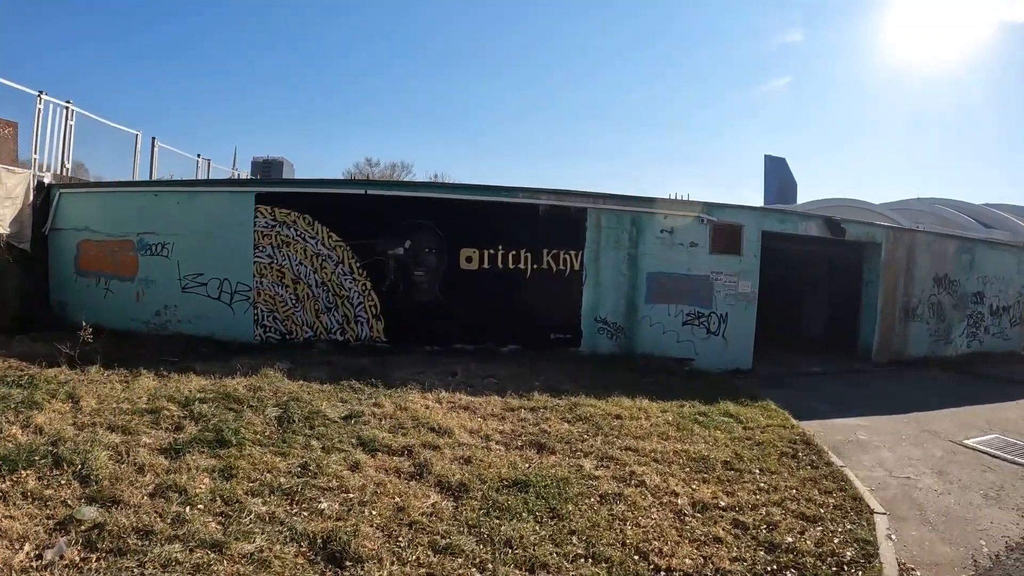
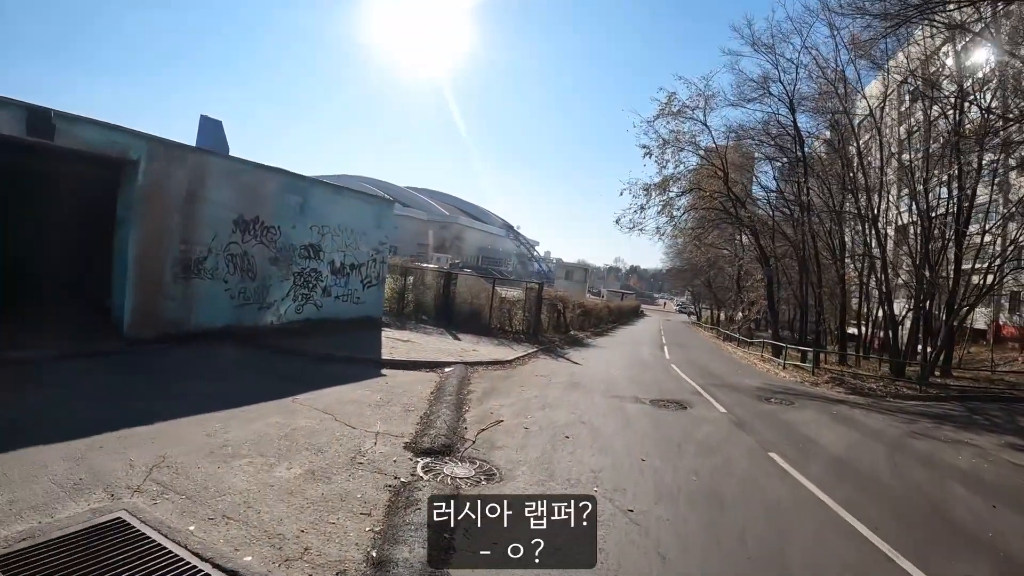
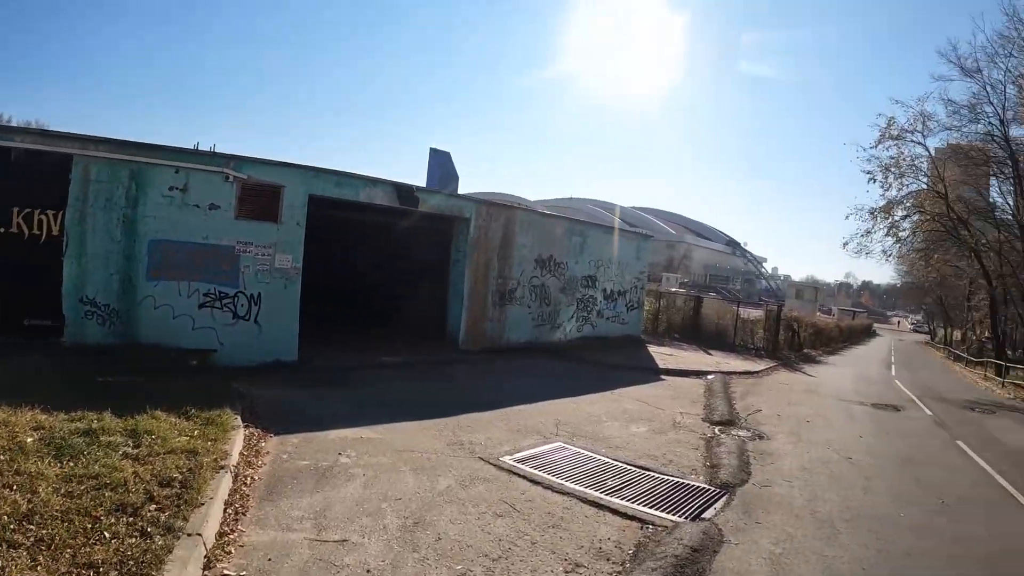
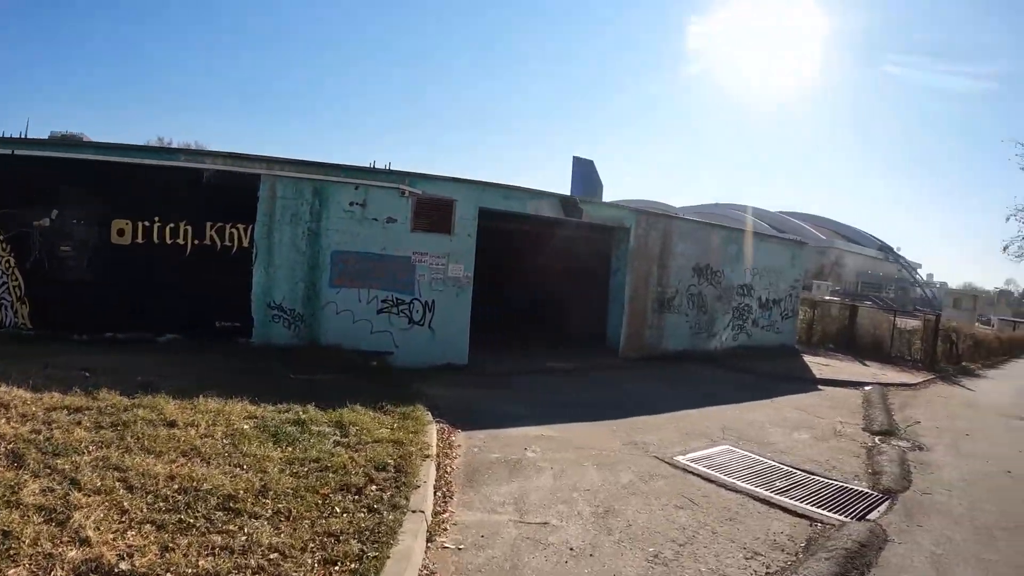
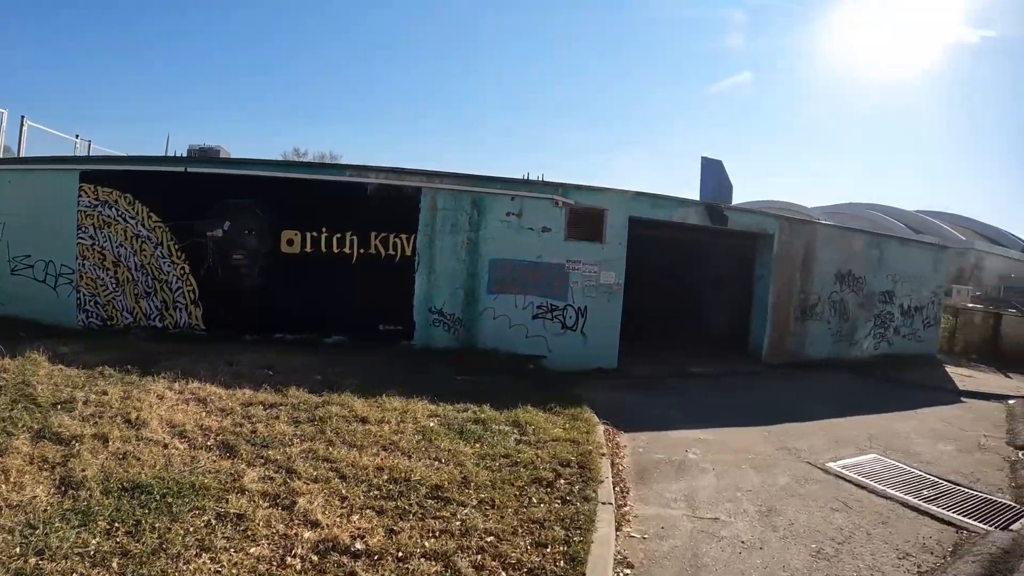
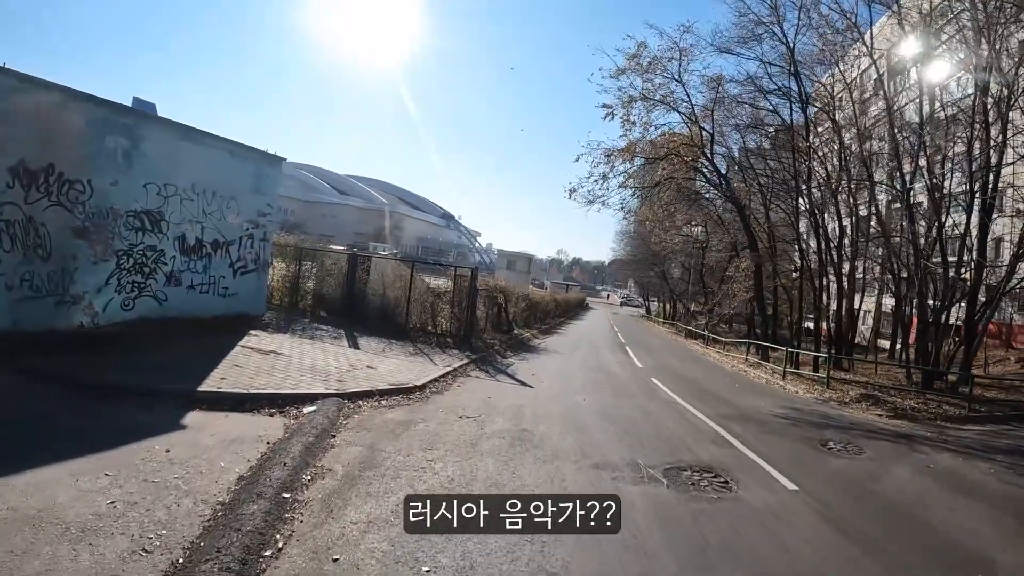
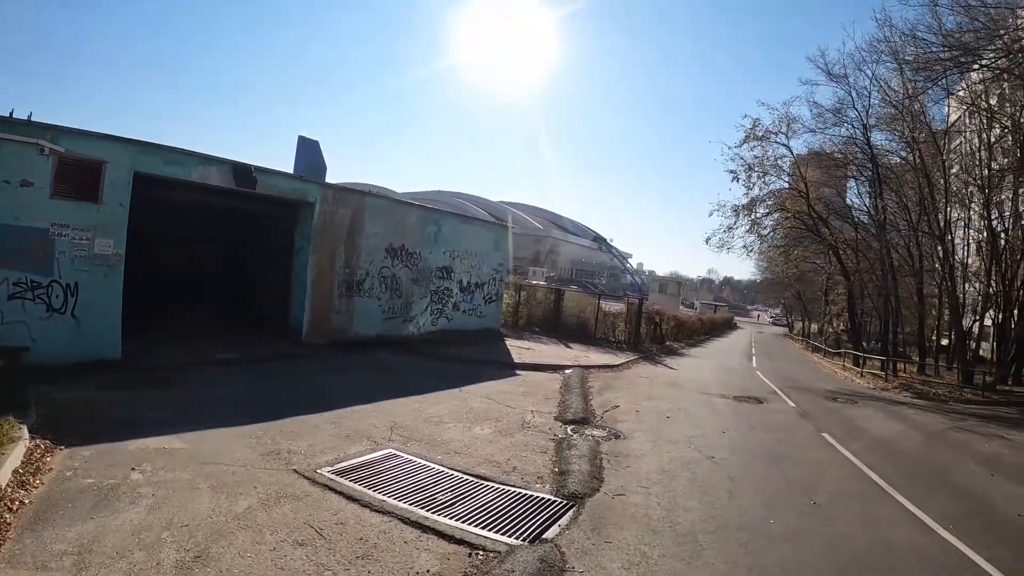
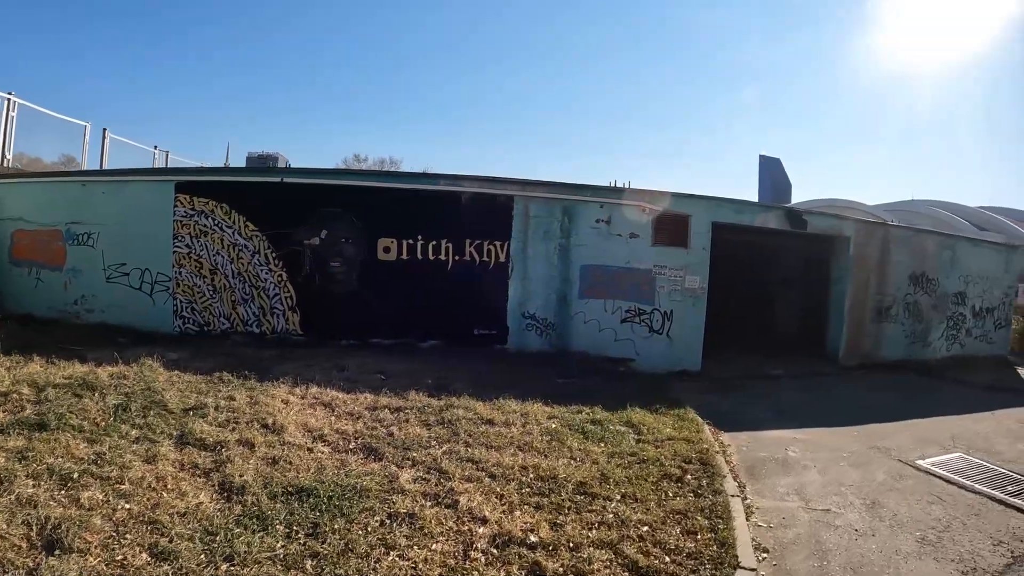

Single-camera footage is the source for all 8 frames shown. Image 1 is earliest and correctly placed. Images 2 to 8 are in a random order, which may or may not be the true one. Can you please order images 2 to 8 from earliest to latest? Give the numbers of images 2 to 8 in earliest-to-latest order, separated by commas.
8, 5, 4, 3, 7, 2, 6
